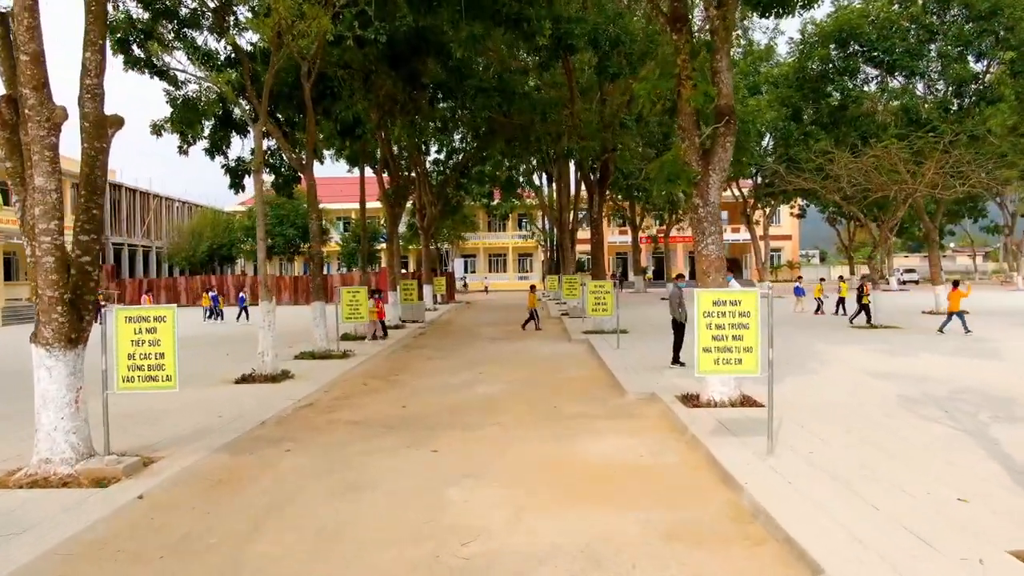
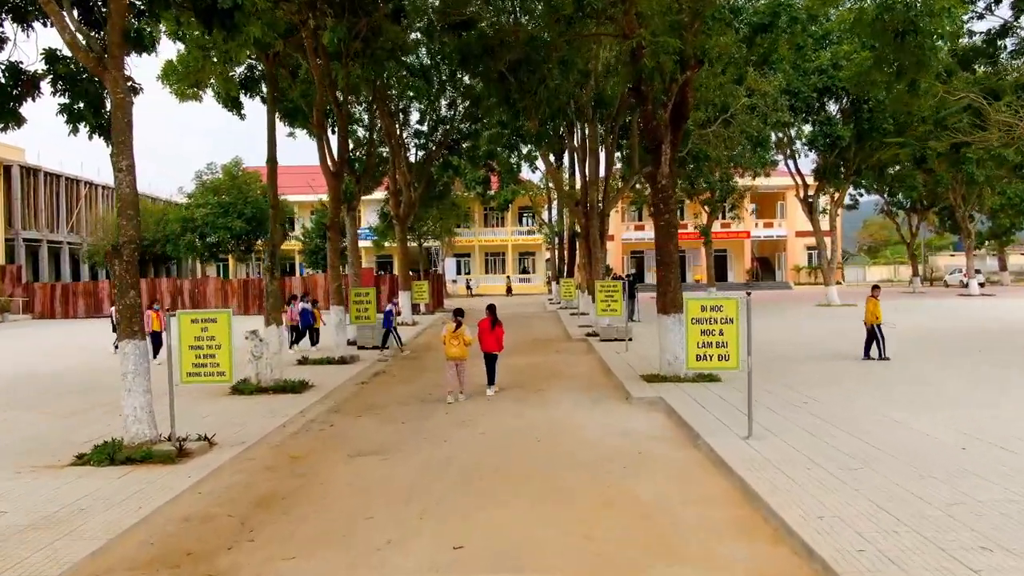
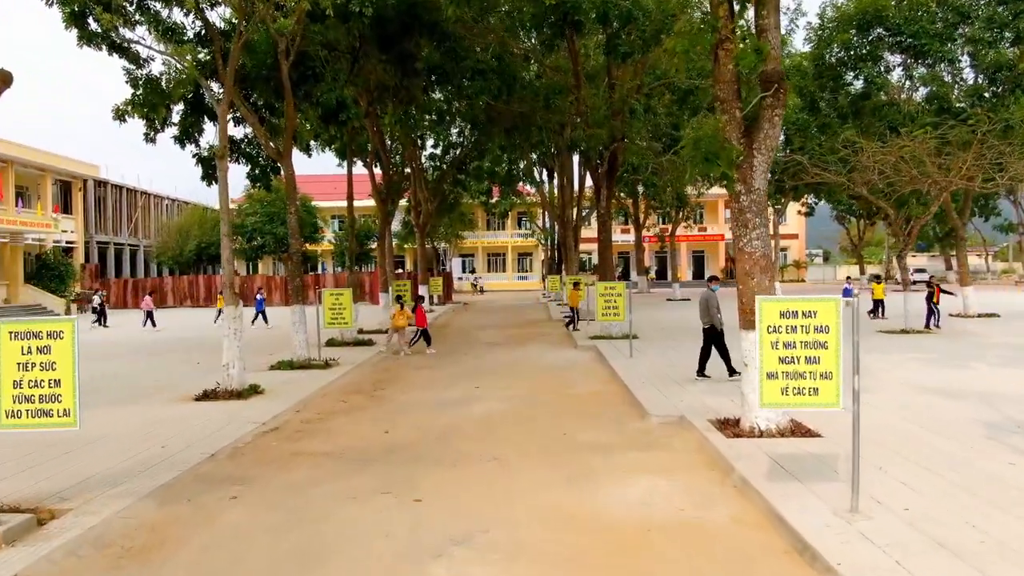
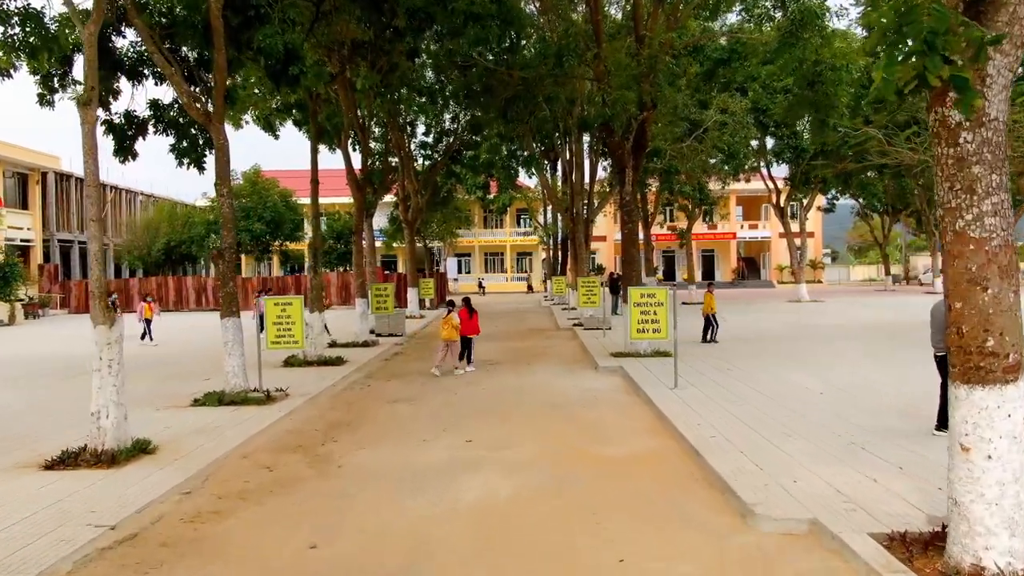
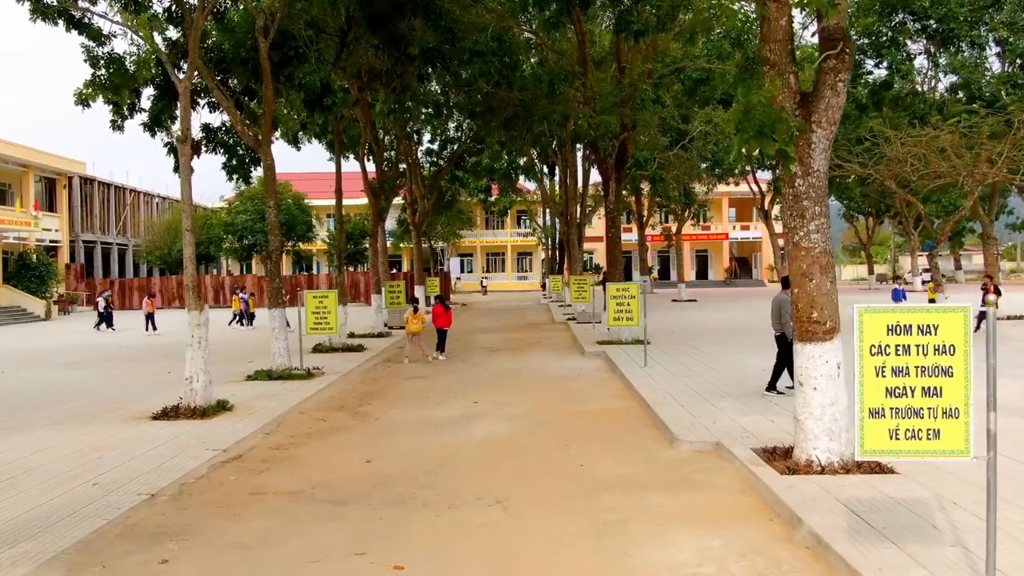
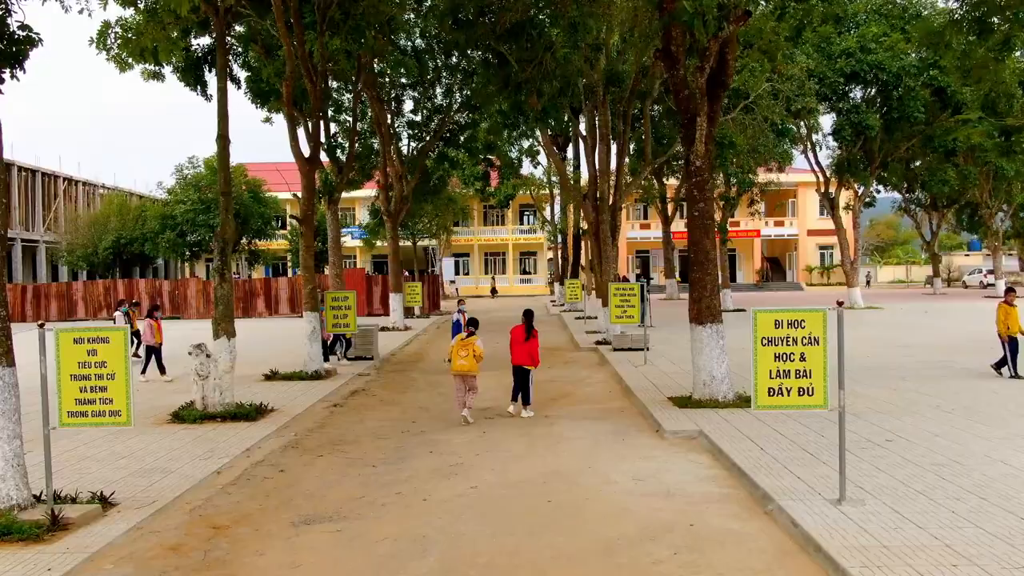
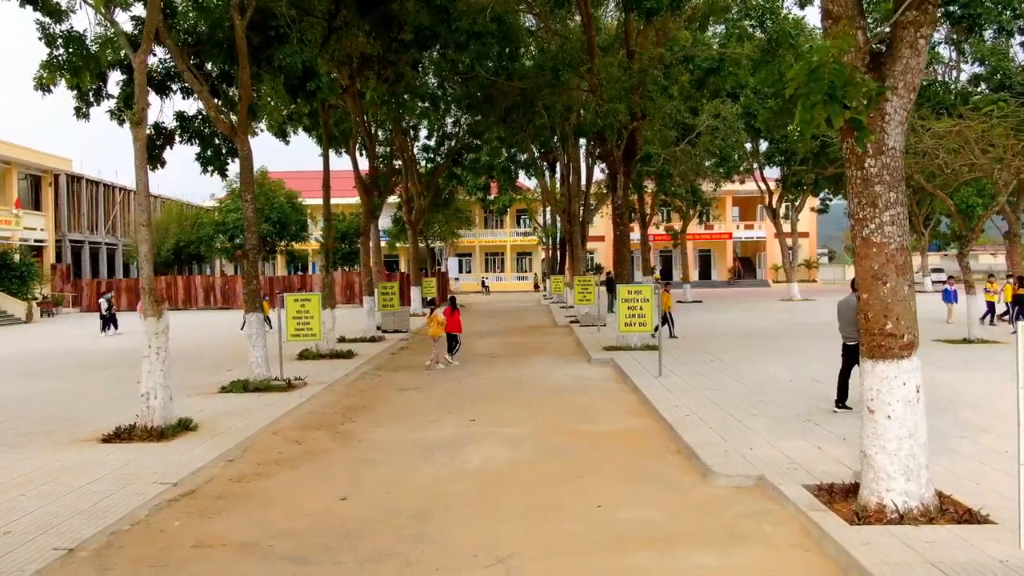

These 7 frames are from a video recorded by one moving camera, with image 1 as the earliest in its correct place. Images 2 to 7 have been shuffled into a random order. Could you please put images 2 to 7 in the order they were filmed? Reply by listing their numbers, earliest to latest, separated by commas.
3, 5, 7, 4, 2, 6
